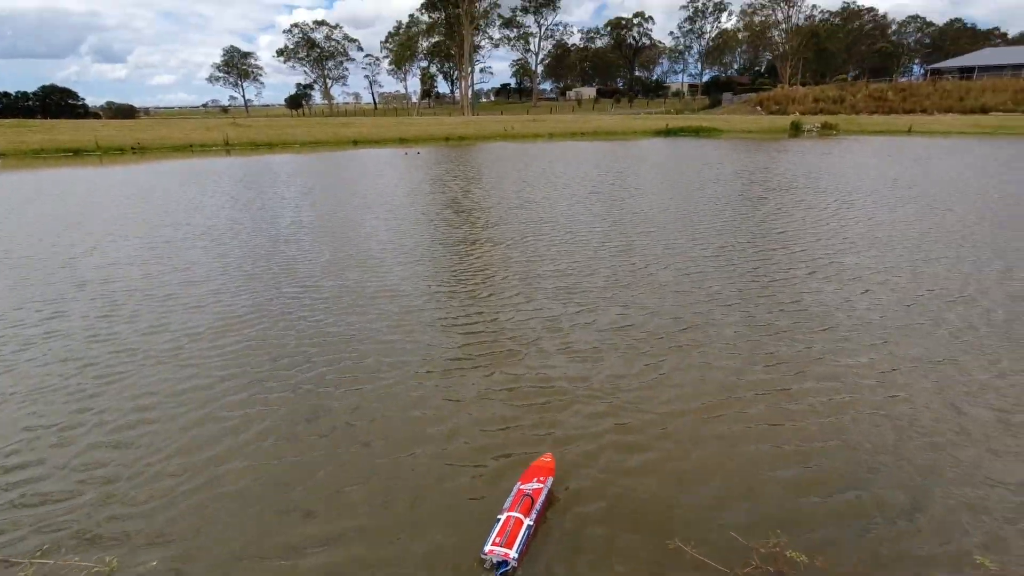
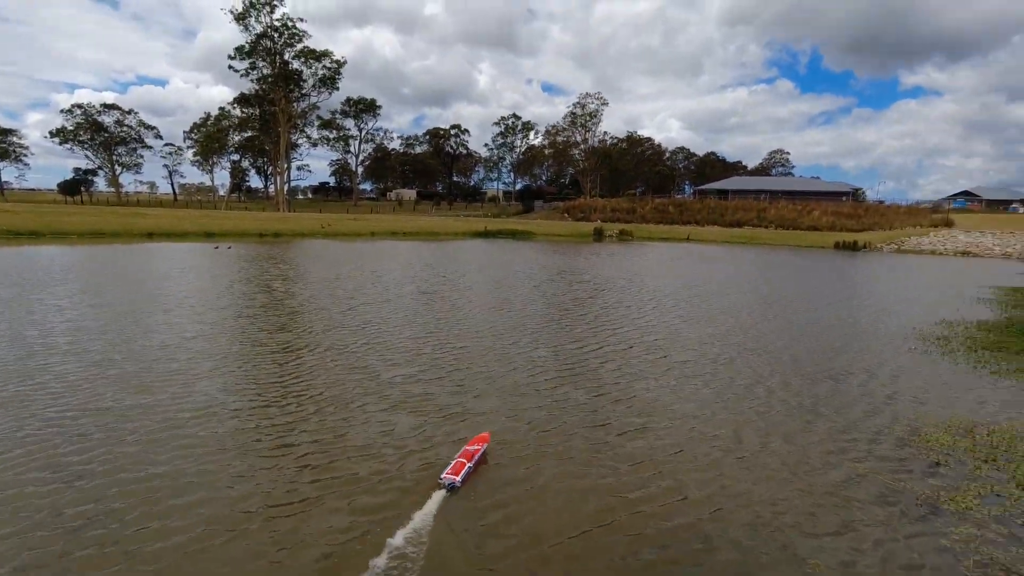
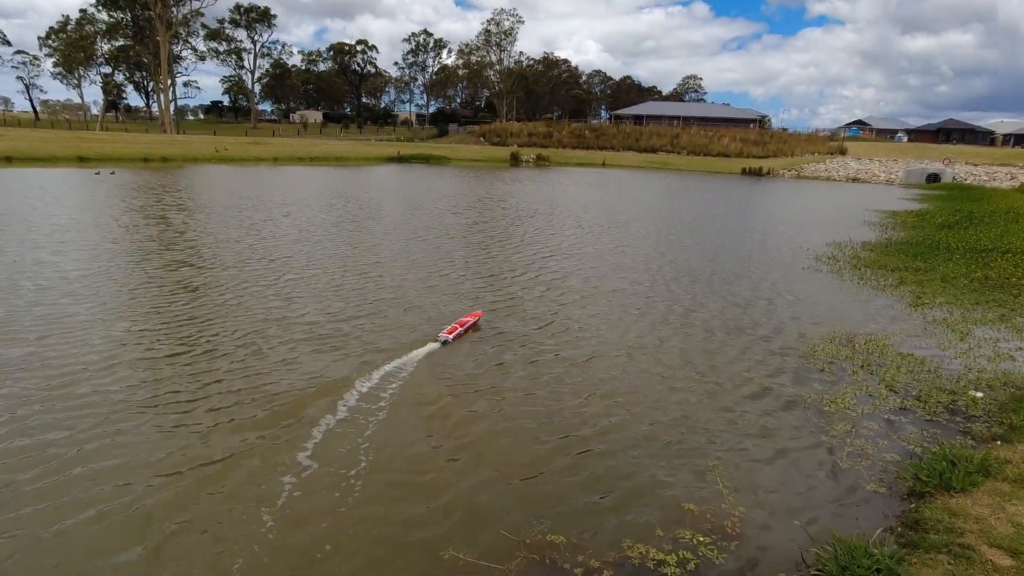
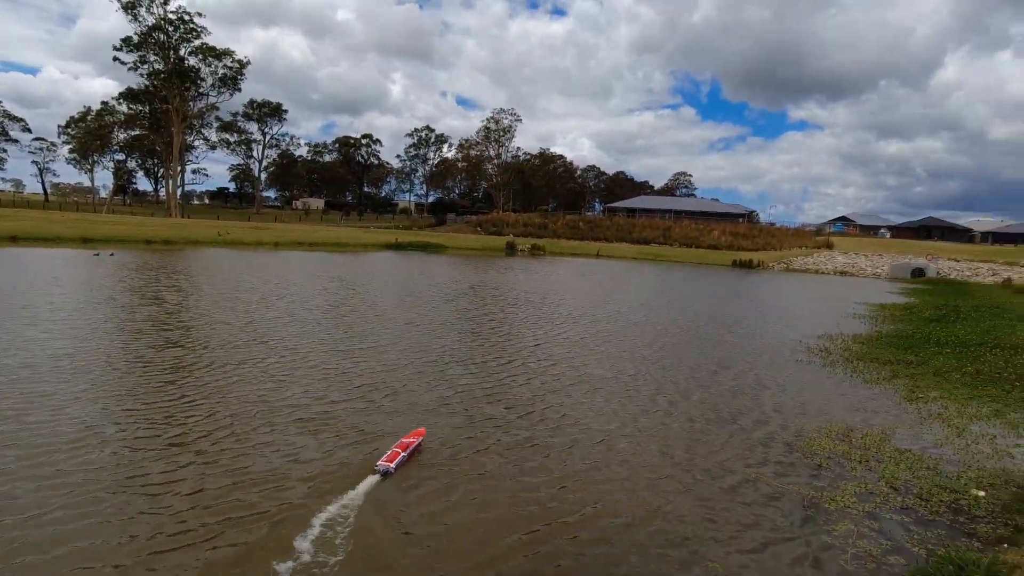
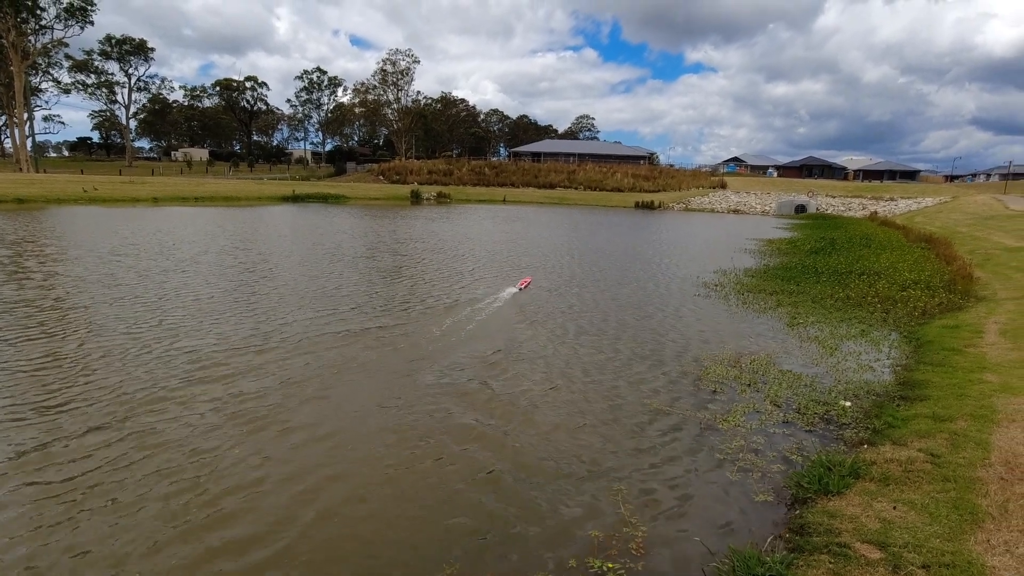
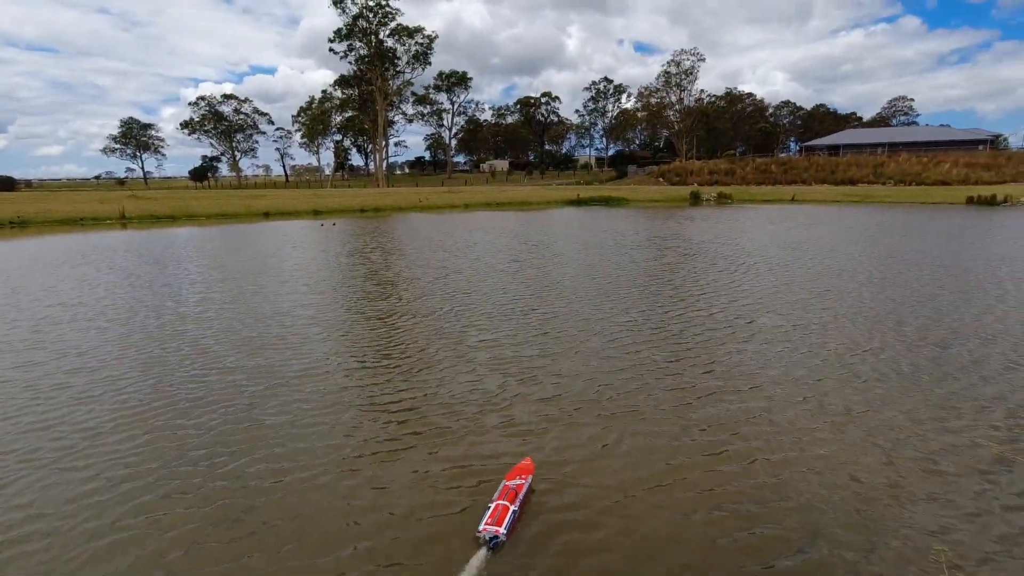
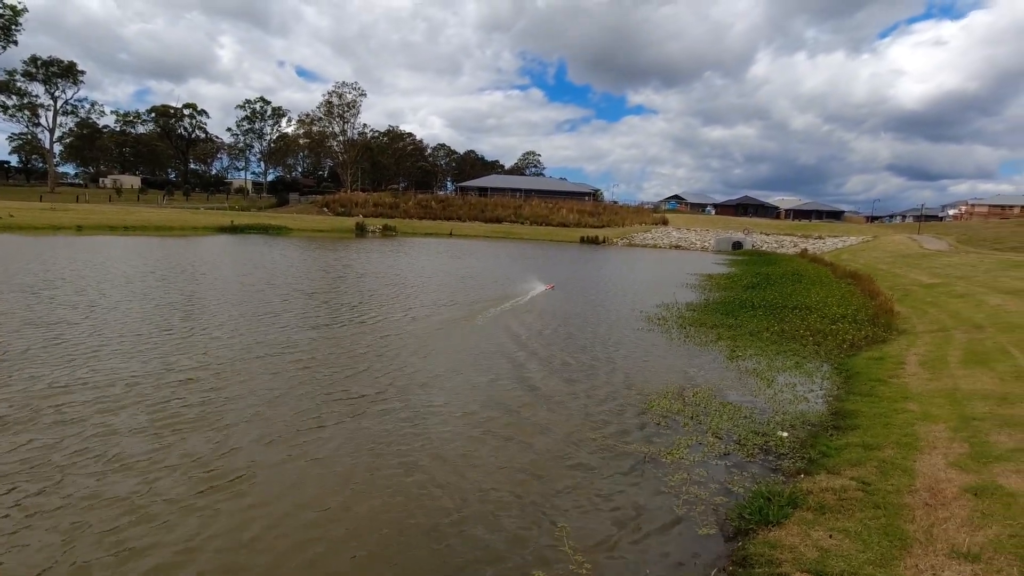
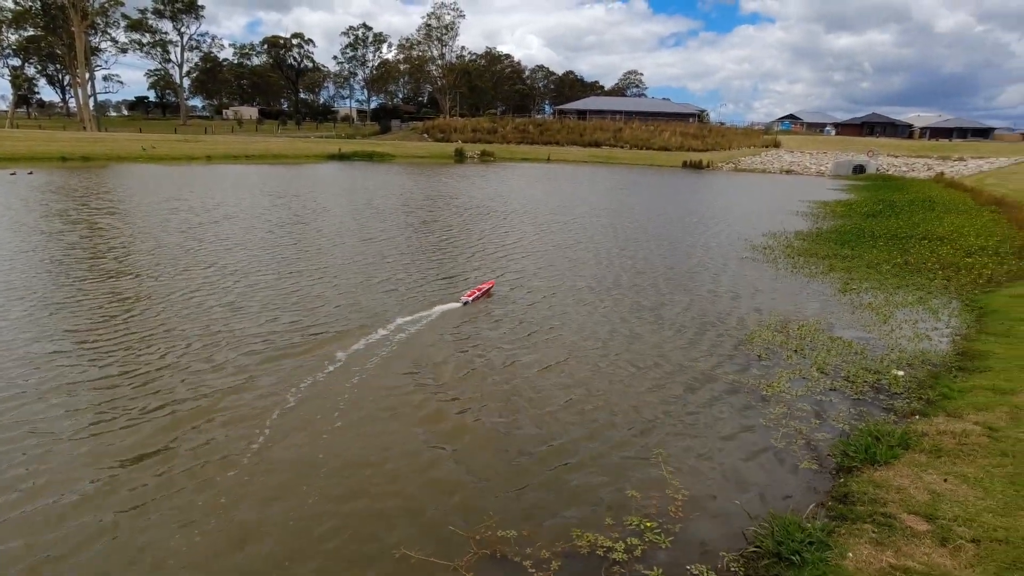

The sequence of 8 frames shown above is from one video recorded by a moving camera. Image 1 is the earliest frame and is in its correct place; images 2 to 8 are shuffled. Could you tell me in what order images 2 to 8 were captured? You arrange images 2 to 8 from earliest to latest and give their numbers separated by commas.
6, 2, 4, 3, 8, 5, 7
